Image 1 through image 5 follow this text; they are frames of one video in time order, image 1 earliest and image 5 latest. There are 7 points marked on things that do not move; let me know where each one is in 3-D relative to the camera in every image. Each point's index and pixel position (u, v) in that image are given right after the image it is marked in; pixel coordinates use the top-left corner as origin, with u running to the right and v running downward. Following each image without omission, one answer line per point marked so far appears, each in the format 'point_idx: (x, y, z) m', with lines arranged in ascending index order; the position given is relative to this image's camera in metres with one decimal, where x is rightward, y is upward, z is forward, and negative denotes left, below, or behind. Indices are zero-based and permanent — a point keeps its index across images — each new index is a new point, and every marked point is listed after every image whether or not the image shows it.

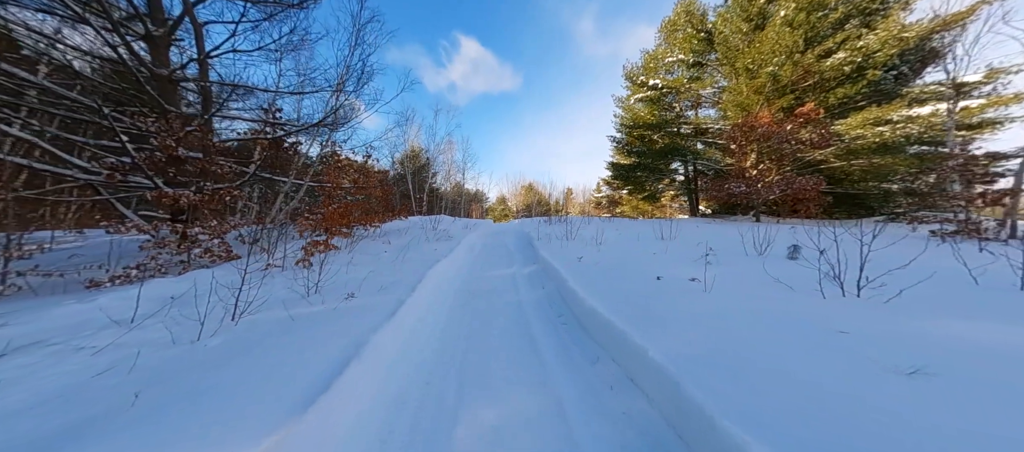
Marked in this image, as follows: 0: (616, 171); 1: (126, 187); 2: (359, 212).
0: (+6.6, +3.6, +17.4) m
1: (-5.7, +0.6, +4.0) m
2: (-4.4, +0.4, +7.8) m
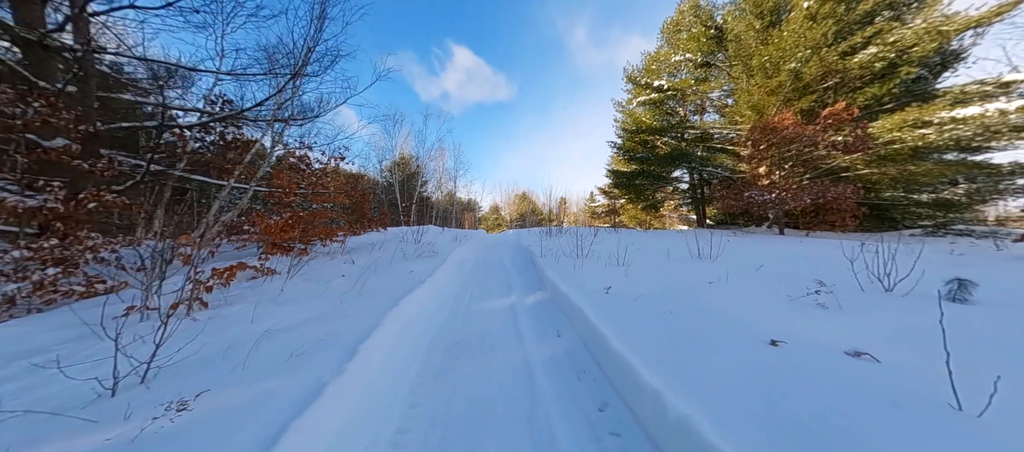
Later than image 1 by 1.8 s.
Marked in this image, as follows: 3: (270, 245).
0: (+6.3, +2.9, +16.3) m
1: (-5.7, +0.4, +2.6) m
2: (-4.5, +0.1, +6.4) m
3: (-4.5, -0.3, +5.0) m
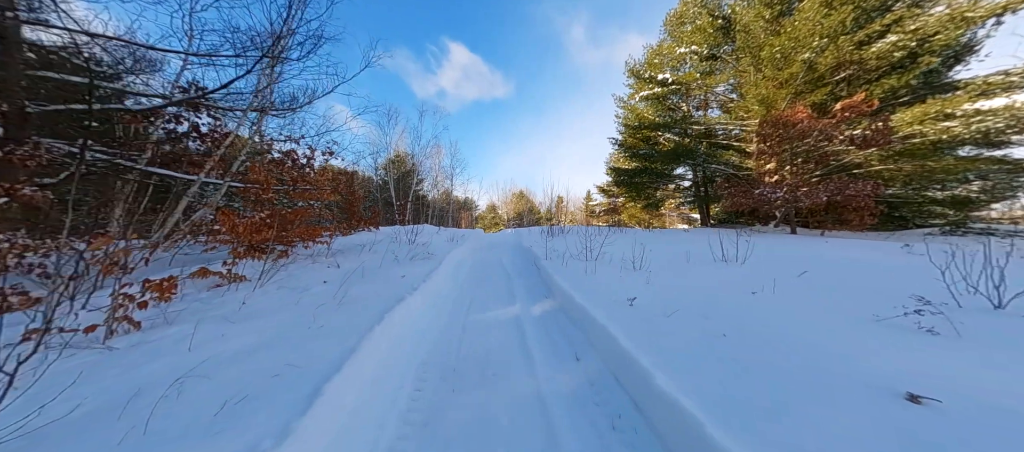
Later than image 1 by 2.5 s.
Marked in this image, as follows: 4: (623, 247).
0: (+6.2, +2.9, +15.9) m
1: (-5.6, +0.4, +2.0) m
2: (-4.4, +0.1, +5.8) m
3: (-4.4, -0.3, +4.4) m
4: (+2.6, -0.5, +6.4) m
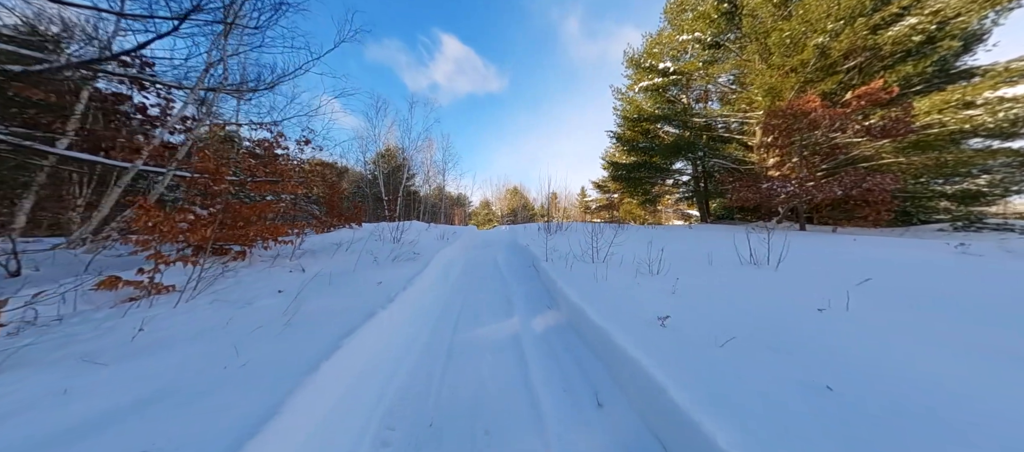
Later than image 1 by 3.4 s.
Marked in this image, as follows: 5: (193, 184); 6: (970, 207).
0: (+5.9, +3.2, +15.3) m
1: (-5.6, +0.4, +1.2) m
2: (-4.5, +0.1, +5.0) m
3: (-4.5, -0.3, +3.7) m
4: (+2.5, -0.4, +5.9) m
5: (-5.2, +0.7, +4.5) m
6: (+15.1, +0.6, +8.9) m
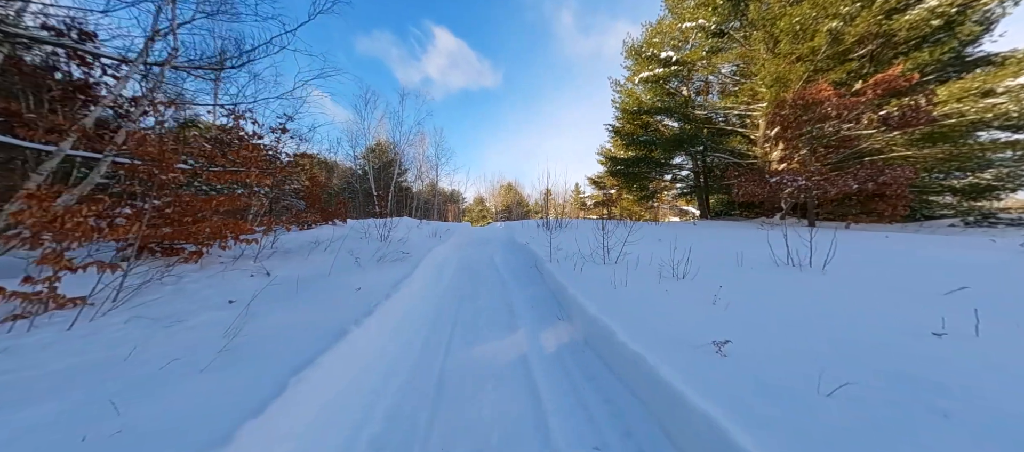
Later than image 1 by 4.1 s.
0: (+5.7, +3.4, +14.8) m
1: (-5.6, +0.4, +0.5) m
2: (-4.5, +0.2, +4.4) m
3: (-4.5, -0.3, +3.0) m
4: (+2.4, -0.3, +5.4) m
5: (-5.2, +0.8, +3.8) m
6: (+15.0, +0.8, +8.7) m
